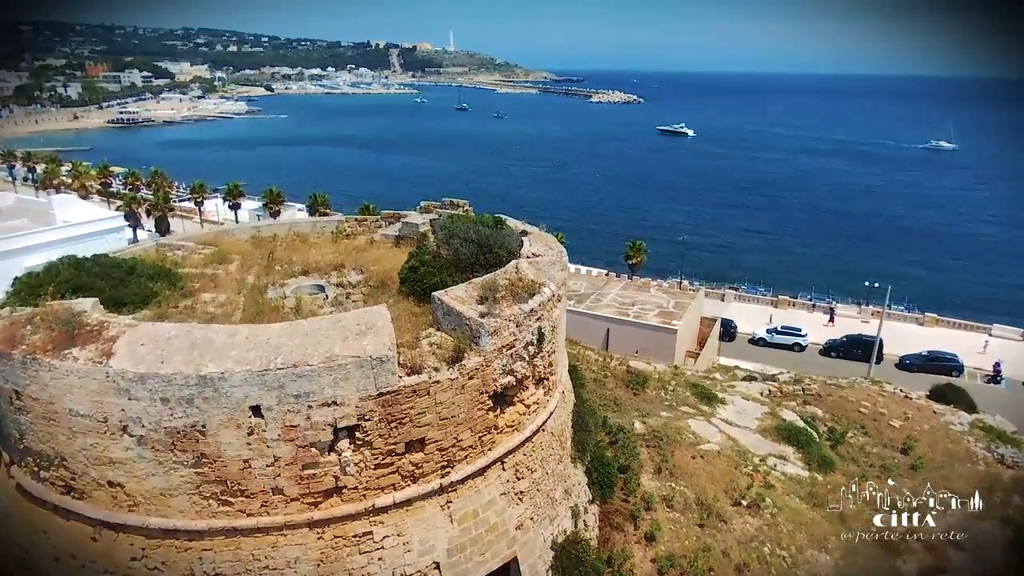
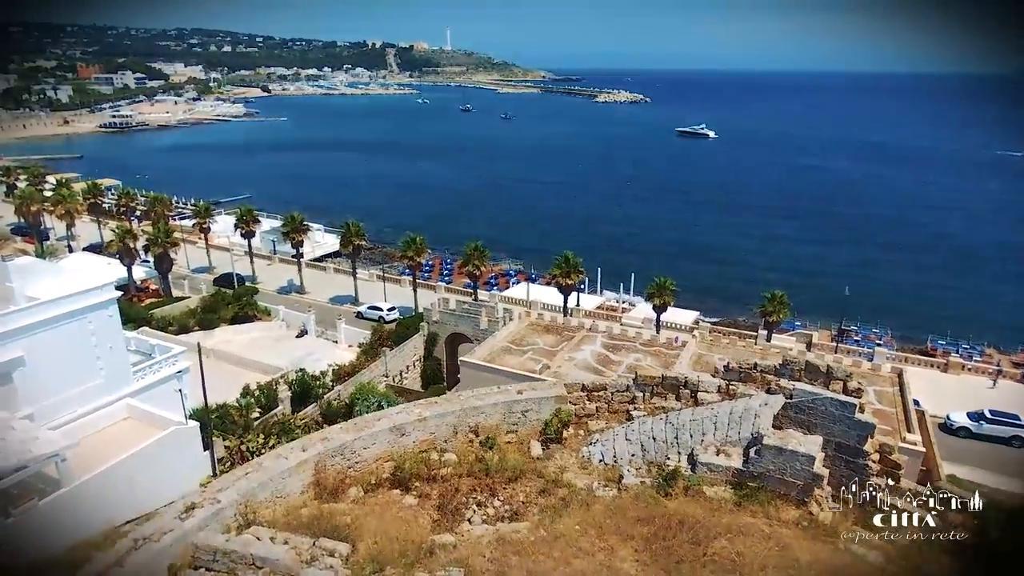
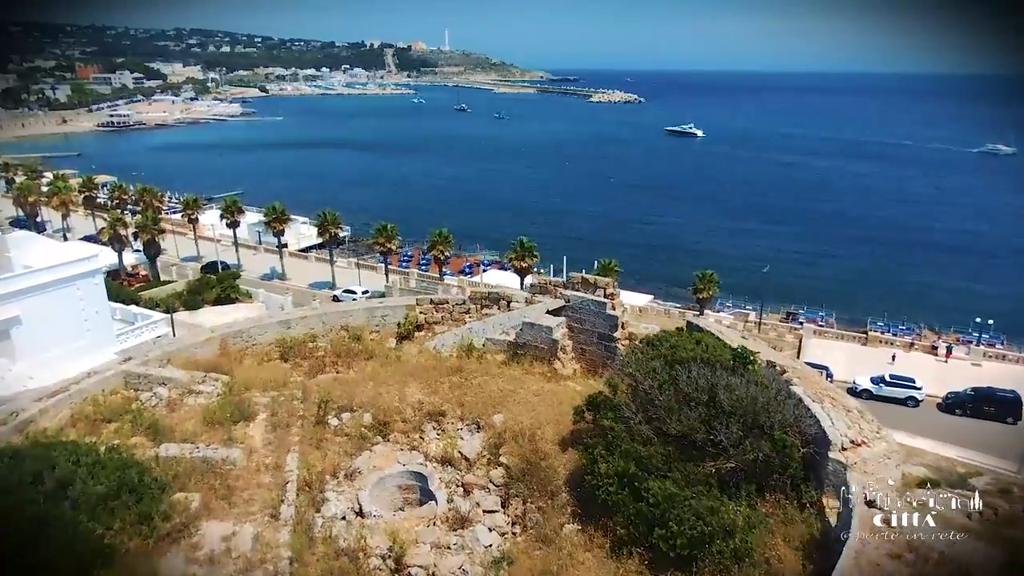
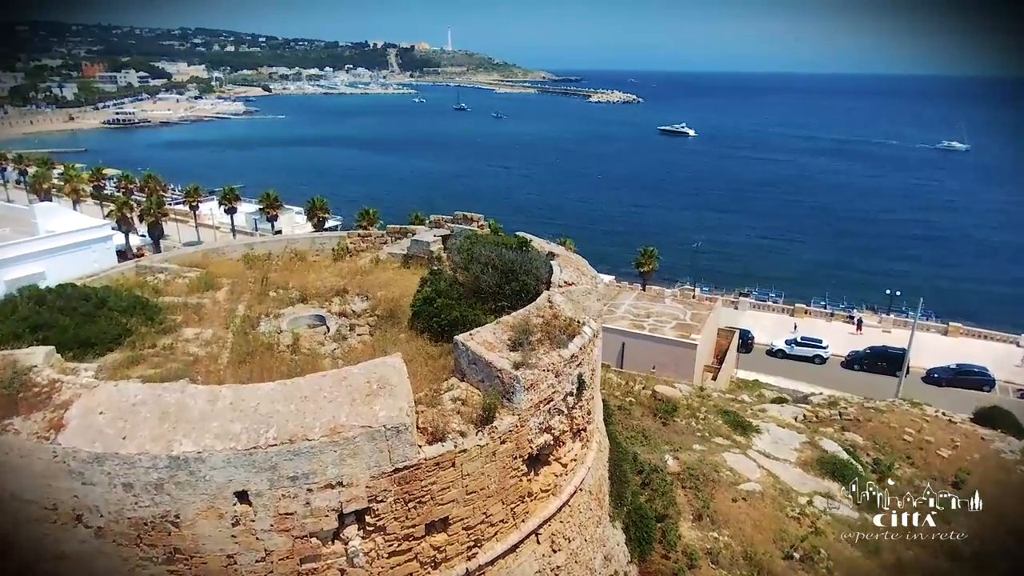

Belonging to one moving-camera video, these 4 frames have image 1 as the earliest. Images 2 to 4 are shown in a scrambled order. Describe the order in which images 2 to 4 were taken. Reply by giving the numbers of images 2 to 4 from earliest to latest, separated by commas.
4, 3, 2
